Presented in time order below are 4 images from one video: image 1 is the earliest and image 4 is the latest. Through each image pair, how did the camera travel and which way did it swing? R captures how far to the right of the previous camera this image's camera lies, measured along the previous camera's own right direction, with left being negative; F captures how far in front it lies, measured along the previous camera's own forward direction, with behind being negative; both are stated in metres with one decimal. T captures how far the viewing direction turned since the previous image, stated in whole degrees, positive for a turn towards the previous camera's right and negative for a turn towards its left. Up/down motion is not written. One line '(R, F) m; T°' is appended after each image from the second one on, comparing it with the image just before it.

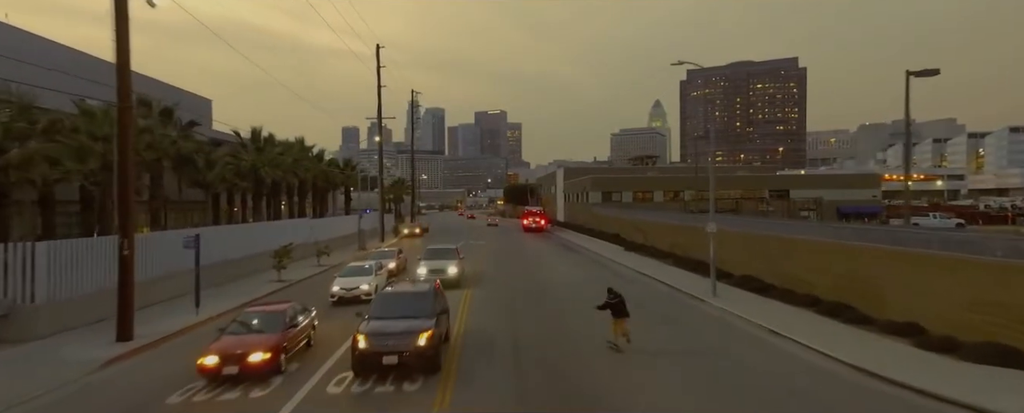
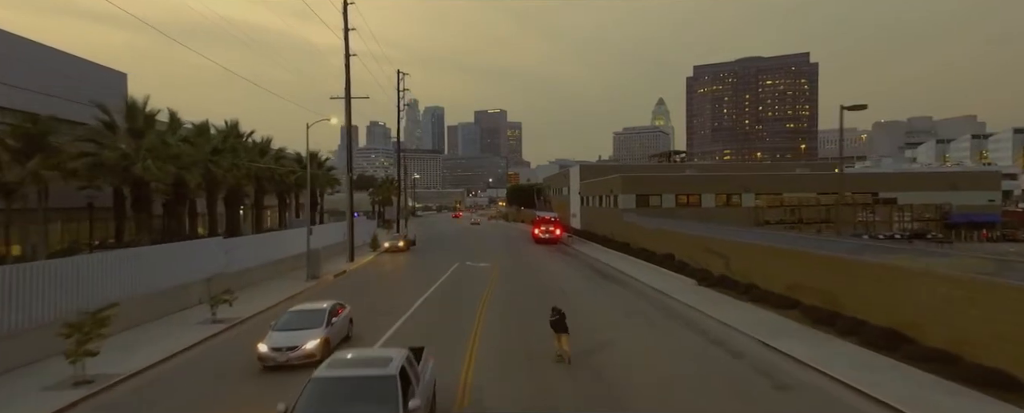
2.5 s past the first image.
(-0.7, +11.1) m; 0°
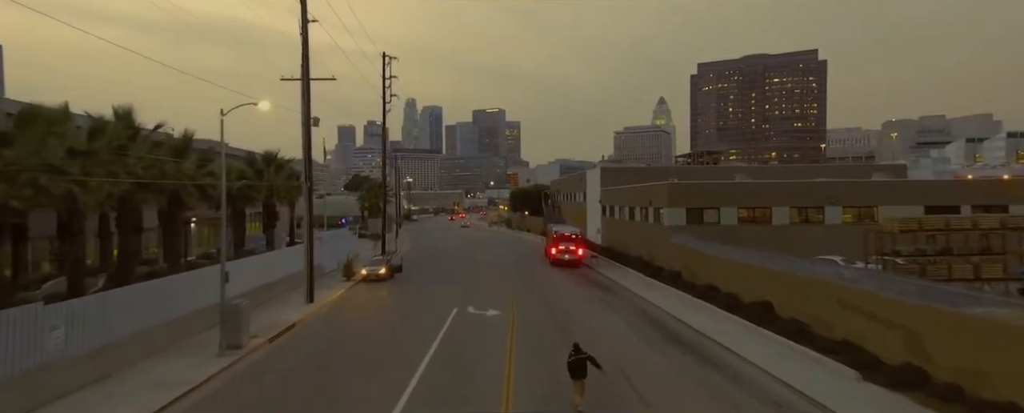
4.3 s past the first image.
(-0.9, +9.4) m; 0°
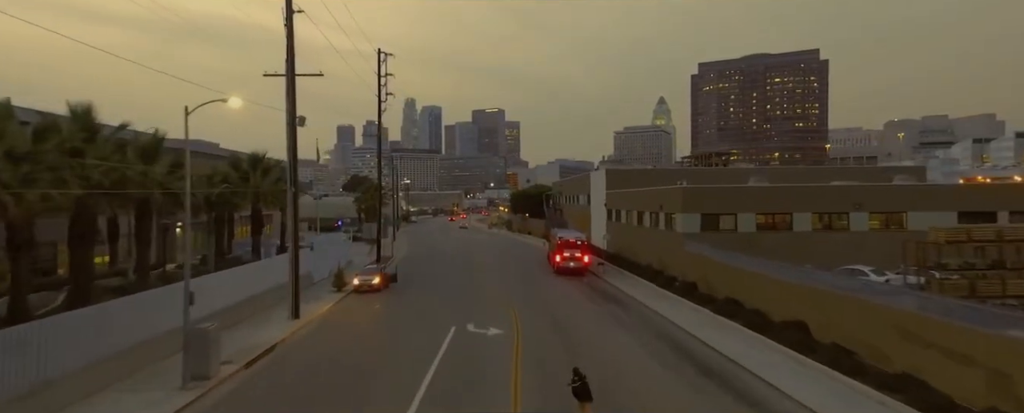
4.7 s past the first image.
(-0.2, +2.1) m; 0°
